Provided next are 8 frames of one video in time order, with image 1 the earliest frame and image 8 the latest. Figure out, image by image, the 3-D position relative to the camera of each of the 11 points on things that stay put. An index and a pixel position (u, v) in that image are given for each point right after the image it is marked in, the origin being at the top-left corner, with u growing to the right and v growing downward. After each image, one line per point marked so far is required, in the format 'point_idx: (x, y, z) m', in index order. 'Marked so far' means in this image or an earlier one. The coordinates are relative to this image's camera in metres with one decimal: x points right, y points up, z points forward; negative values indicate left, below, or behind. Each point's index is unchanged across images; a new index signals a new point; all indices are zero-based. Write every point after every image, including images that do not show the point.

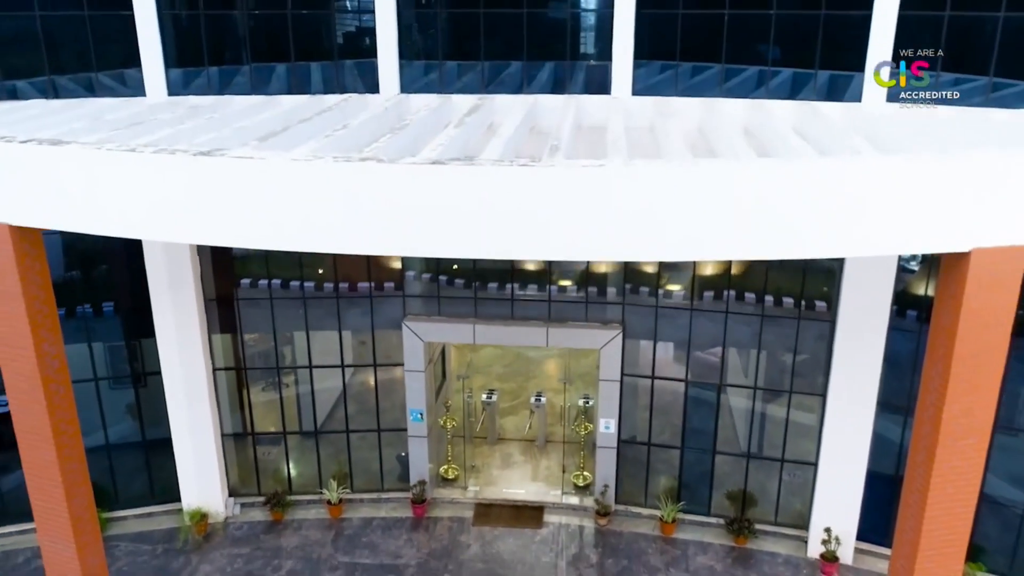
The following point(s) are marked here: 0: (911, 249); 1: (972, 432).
0: (+4.1, +0.4, +6.5) m
1: (+5.9, -2.0, +8.0) m
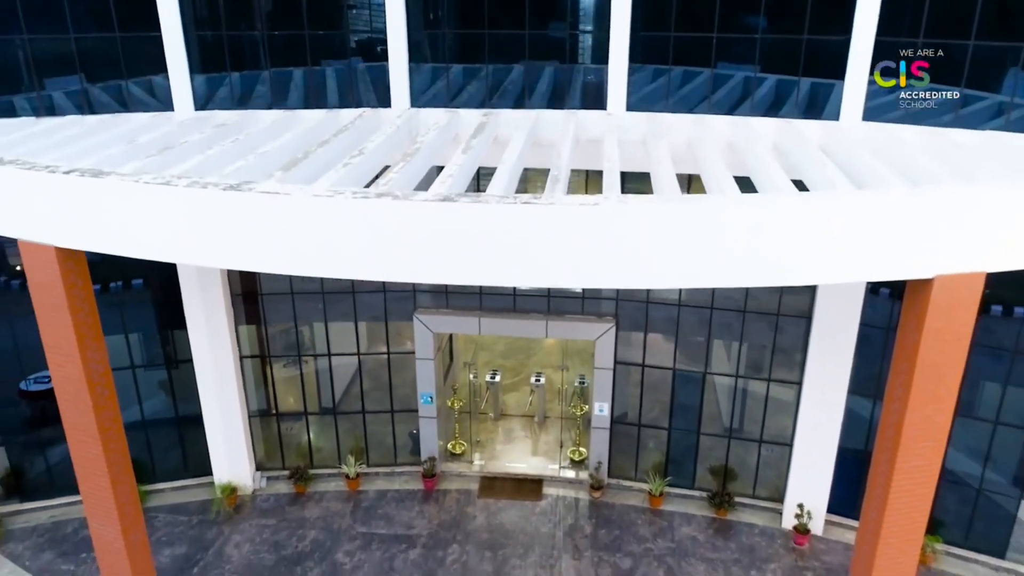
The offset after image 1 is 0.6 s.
0: (+4.1, +0.2, +7.4) m
1: (+5.9, -2.2, +9.1) m
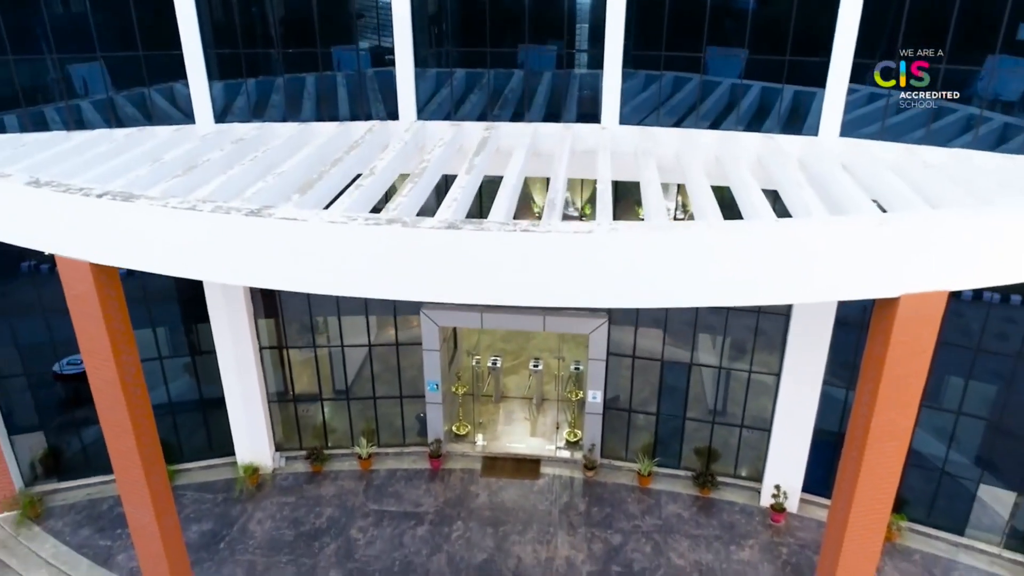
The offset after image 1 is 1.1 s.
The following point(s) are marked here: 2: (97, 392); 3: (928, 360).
0: (+4.1, -0.1, +8.4) m
1: (+5.9, -2.3, +10.1) m
2: (-7.0, -1.9, +11.3) m
3: (+6.1, -1.1, +9.7) m
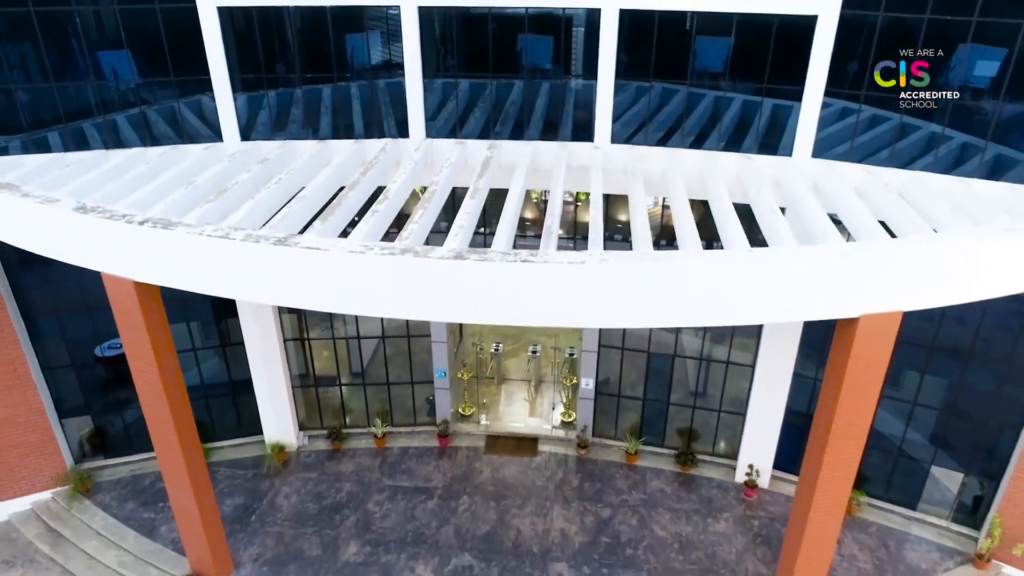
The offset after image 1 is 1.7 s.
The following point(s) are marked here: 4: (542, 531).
0: (+4.1, -0.4, +9.8) m
1: (+5.9, -2.5, +11.6) m
2: (-7.0, -2.0, +12.7) m
3: (+6.1, -1.4, +11.1) m
4: (+0.7, -5.6, +15.6) m
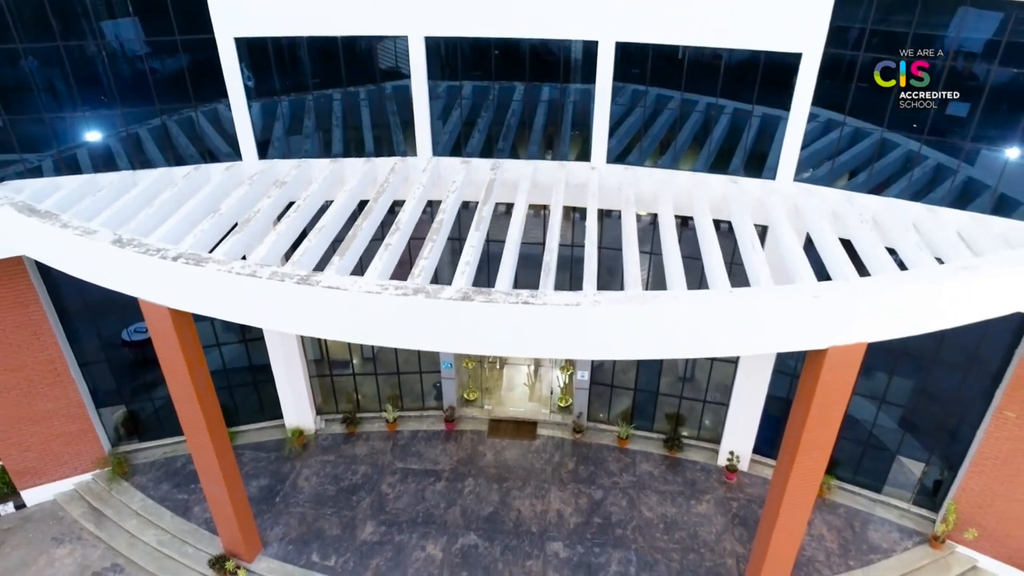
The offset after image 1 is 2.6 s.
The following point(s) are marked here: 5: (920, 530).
0: (+4.1, -0.9, +10.9) m
1: (+5.9, -2.9, +12.9) m
2: (-7.0, -2.3, +14.0) m
3: (+6.1, -1.8, +12.3) m
4: (+0.7, -5.7, +17.2) m
5: (+10.1, -6.0, +16.7) m
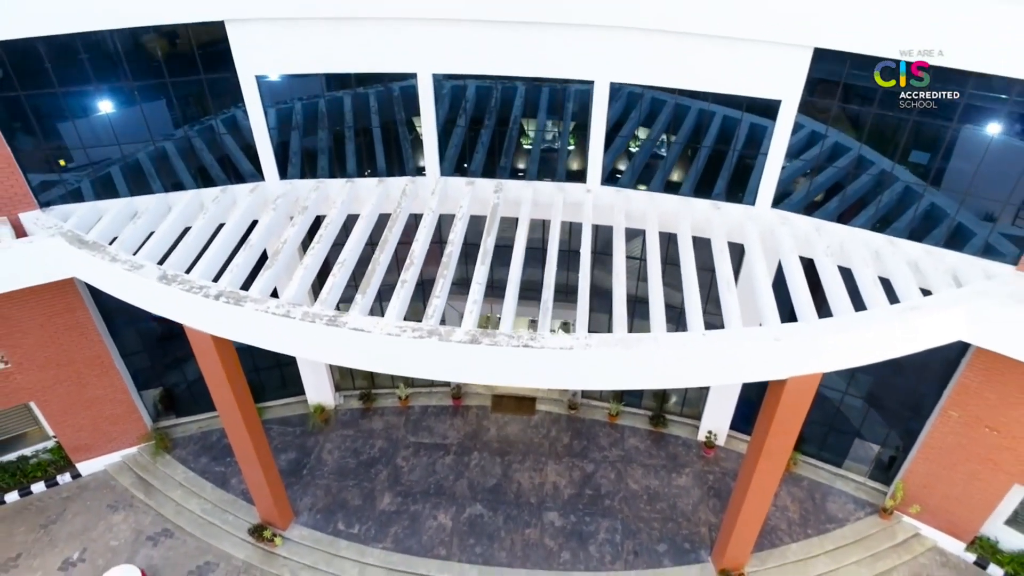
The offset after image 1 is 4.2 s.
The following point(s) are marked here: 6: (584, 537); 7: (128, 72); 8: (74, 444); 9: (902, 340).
0: (+4.2, -1.6, +12.6) m
1: (+5.9, -3.4, +14.8) m
2: (-7.0, -2.6, +15.9) m
3: (+6.2, -2.3, +14.1) m
4: (+0.8, -5.6, +19.4) m
5: (+10.1, -6.0, +18.9) m
6: (+1.9, -6.7, +18.0) m
7: (-8.1, +4.6, +14.2) m
8: (-12.6, -4.5, +19.3) m
9: (+7.4, -1.0, +12.7) m
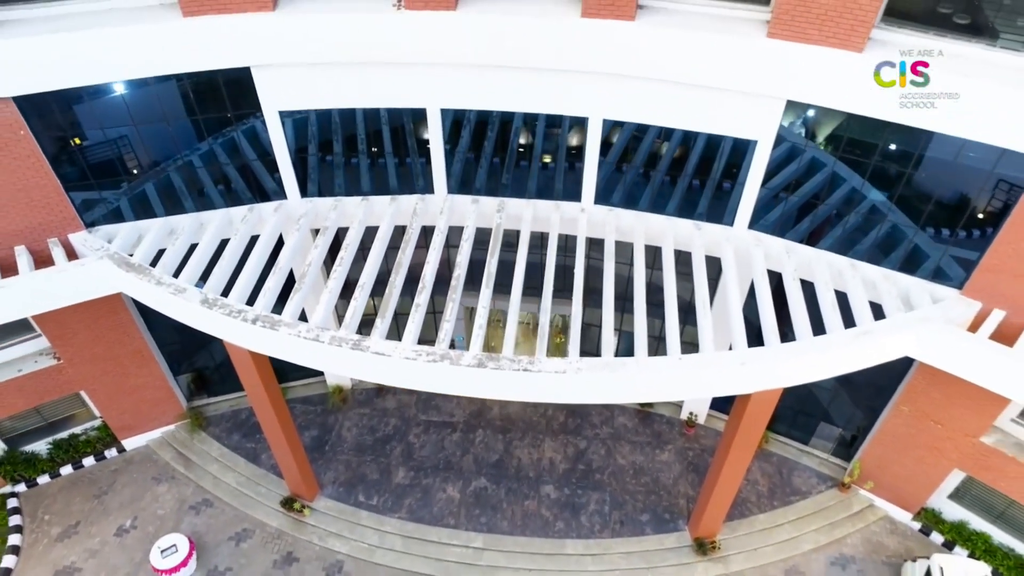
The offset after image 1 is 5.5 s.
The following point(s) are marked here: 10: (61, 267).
0: (+4.2, -2.2, +14.5) m
1: (+6.0, -3.7, +16.9) m
2: (-6.9, -2.8, +17.8) m
3: (+6.2, -2.8, +16.0) m
4: (+0.8, -5.5, +21.6) m
5: (+10.2, -5.9, +21.2) m
6: (+2.0, -6.7, +20.4) m
7: (-8.0, +4.1, +15.5) m
8: (-12.5, -4.3, +21.5) m
9: (+7.4, -1.5, +14.5) m
10: (-10.6, +0.5, +15.8) m
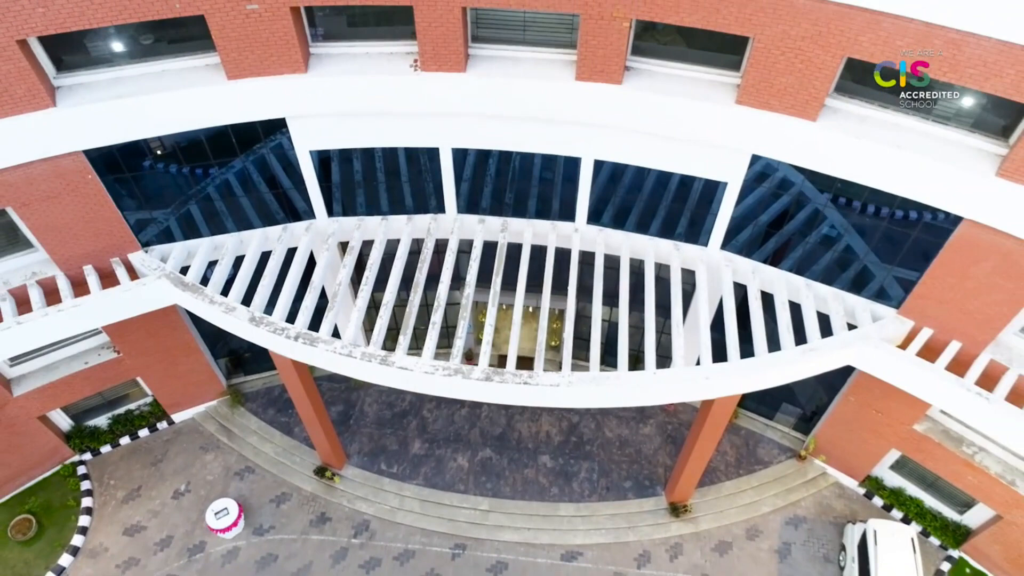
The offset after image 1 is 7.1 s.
0: (+4.3, -2.8, +17.3) m
1: (+6.0, -4.0, +19.8) m
2: (-6.9, -3.0, +20.7) m
3: (+6.2, -3.2, +18.9) m
4: (+0.8, -5.3, +24.8) m
5: (+10.2, -5.8, +24.4) m
6: (+2.0, -6.6, +23.6) m
7: (-8.0, +3.6, +17.6) m
8: (-12.5, -4.1, +24.5) m
9: (+7.4, -2.1, +17.3) m
10: (-10.5, +0.1, +18.3) m
